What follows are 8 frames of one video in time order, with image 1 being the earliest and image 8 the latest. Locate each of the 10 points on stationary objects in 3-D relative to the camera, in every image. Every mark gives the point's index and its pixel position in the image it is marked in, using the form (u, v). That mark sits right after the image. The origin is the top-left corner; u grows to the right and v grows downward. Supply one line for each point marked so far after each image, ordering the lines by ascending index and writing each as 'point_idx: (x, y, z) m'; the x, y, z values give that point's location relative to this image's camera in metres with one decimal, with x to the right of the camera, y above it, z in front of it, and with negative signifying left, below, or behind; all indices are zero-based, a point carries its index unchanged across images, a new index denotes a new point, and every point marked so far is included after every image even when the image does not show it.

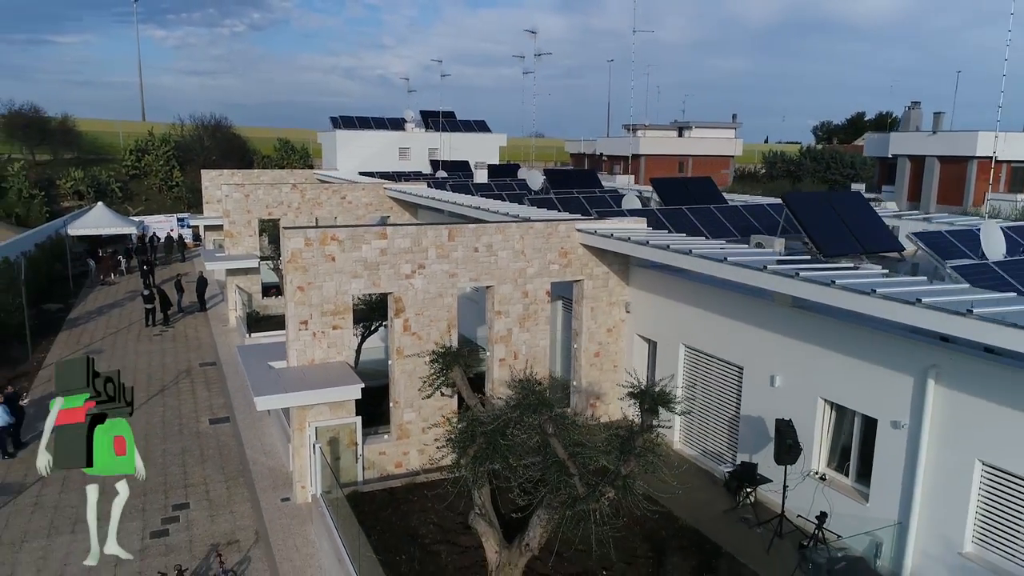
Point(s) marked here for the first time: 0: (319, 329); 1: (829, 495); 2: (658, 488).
0: (-2.7, -0.6, +10.6) m
1: (+3.7, -2.4, +8.7) m
2: (+2.0, -2.7, +10.1) m
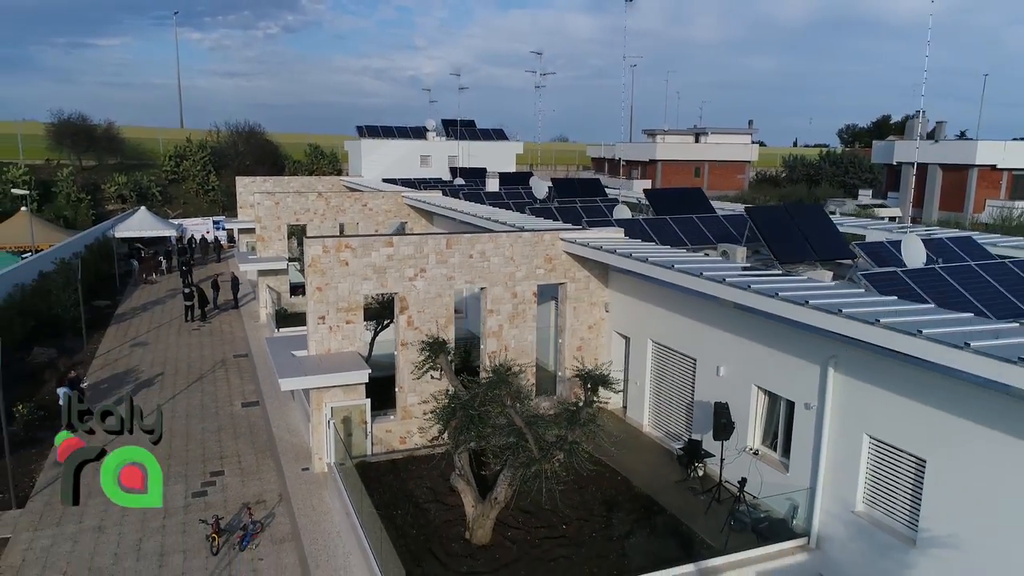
0: (-2.9, -0.6, +12.5) m
1: (+3.4, -2.5, +10.3) m
2: (+1.7, -2.8, +11.7) m
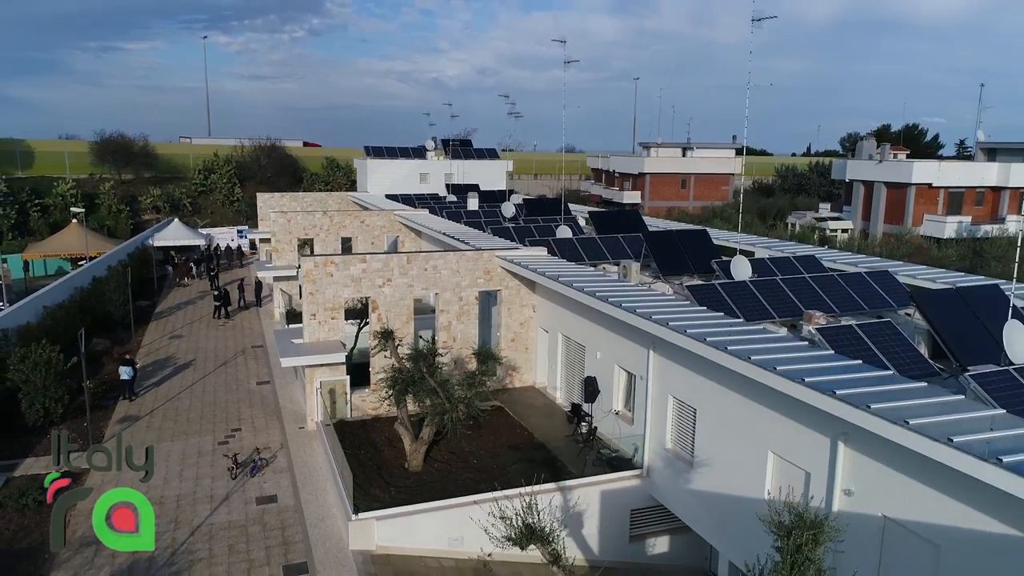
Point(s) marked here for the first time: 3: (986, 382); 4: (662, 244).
0: (-4.2, -0.7, +16.9) m
1: (+2.0, -2.6, +14.5) m
2: (+0.4, -2.9, +16.0) m
3: (+5.5, -1.1, +8.9) m
4: (+3.6, +1.1, +18.1) m
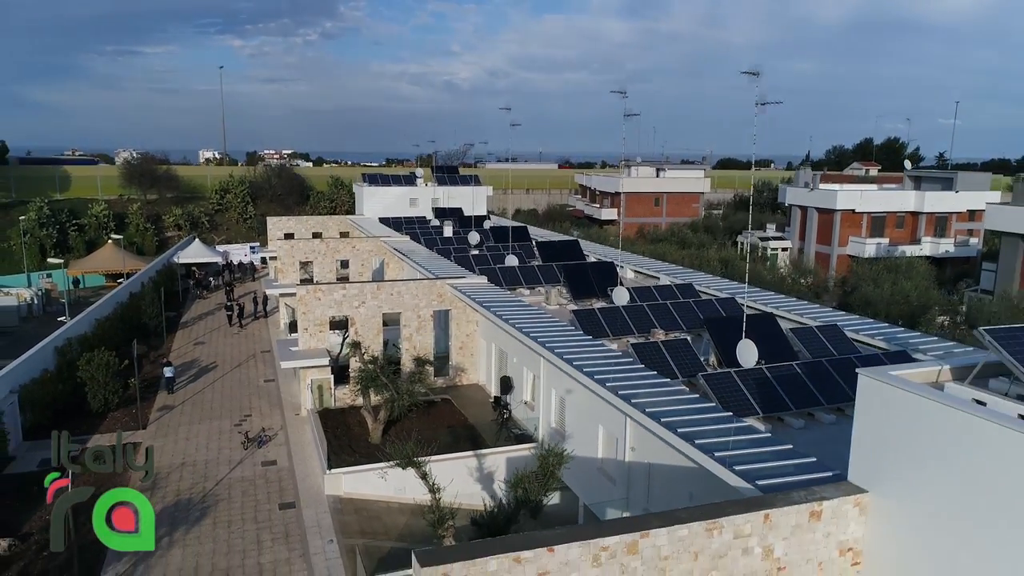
0: (-5.8, -1.3, +22.4) m
1: (+0.3, -3.2, +19.9) m
2: (-1.2, -3.5, +21.4) m
3: (+3.7, -1.7, +14.2) m
4: (+2.0, +0.4, +23.5) m
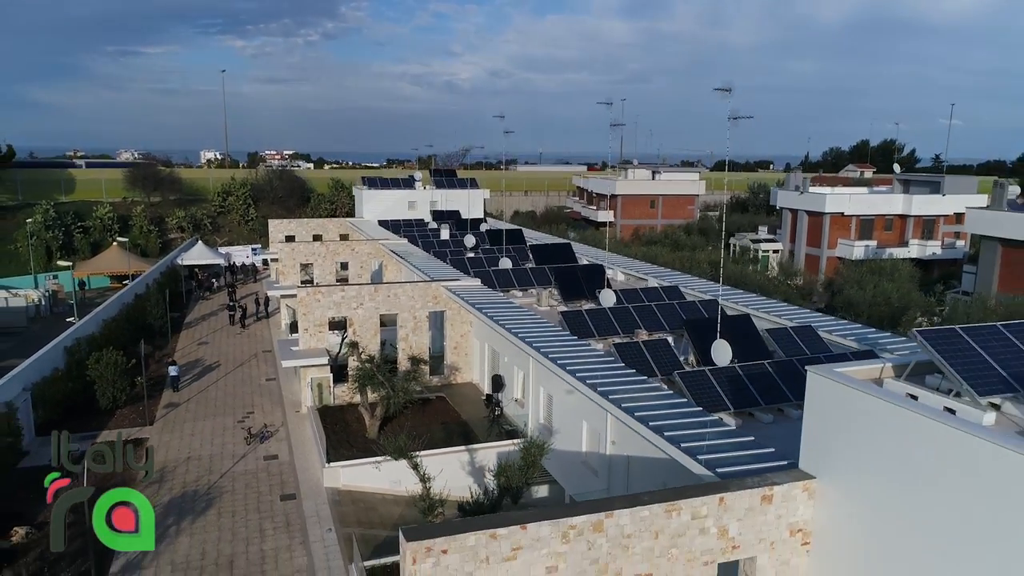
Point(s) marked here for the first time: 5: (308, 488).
0: (-6.0, -1.3, +23.3) m
1: (+0.1, -3.3, +20.8) m
2: (-1.5, -3.6, +22.3) m
3: (+3.4, -1.8, +15.1) m
4: (+1.7, +0.4, +24.4) m
5: (-5.0, -4.8, +18.6) m
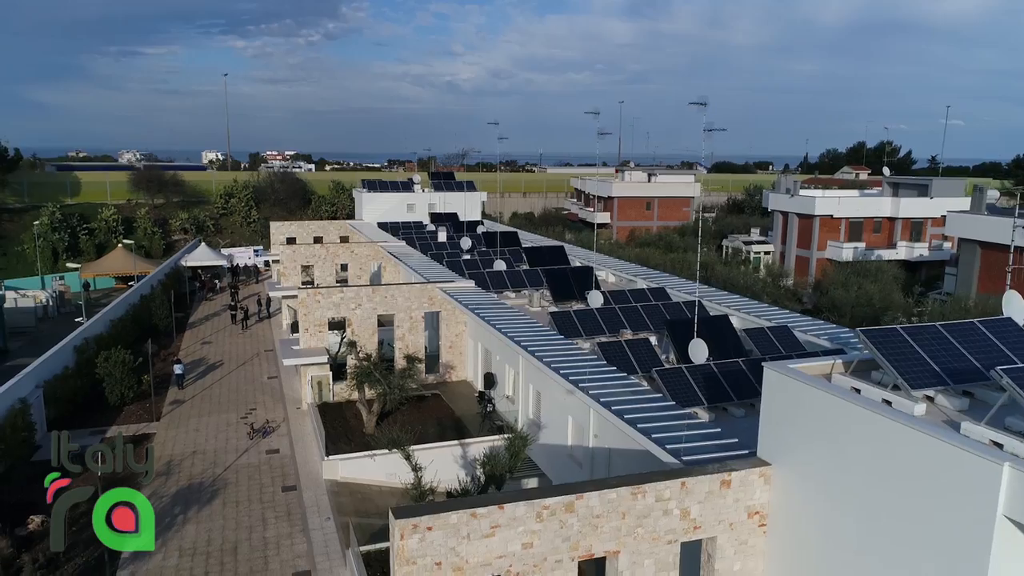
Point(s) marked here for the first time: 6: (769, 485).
0: (-6.3, -1.4, +24.2) m
1: (-0.2, -3.3, +21.8) m
2: (-1.7, -3.6, +23.3) m
3: (+3.2, -1.8, +16.1) m
4: (+1.5, +0.3, +25.4) m
5: (-5.2, -4.9, +19.5) m
6: (+3.7, -2.8, +11.0) m
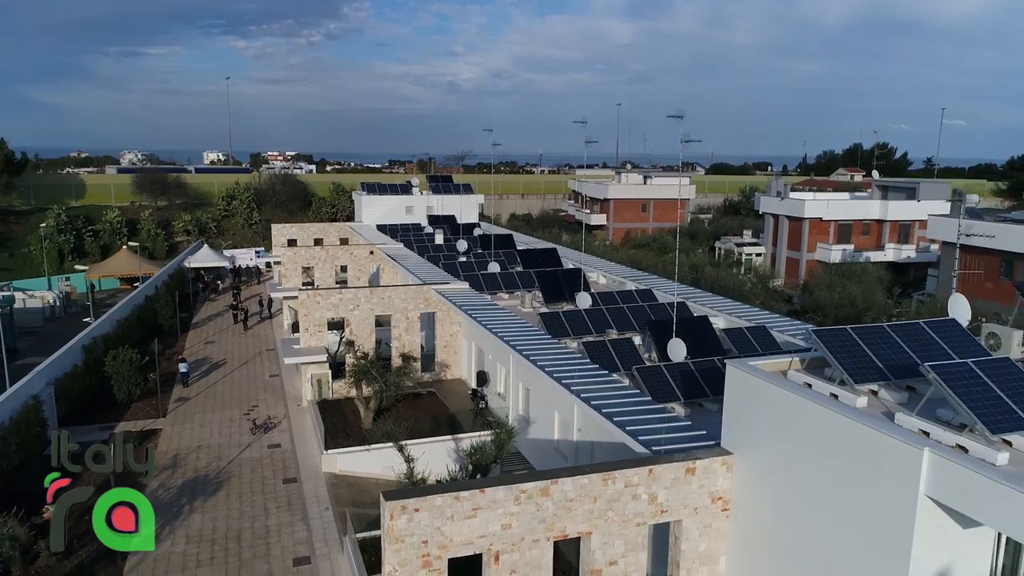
0: (-6.5, -1.4, +25.2) m
1: (-0.4, -3.4, +22.7) m
2: (-2.0, -3.7, +24.2) m
3: (+2.9, -1.9, +17.0) m
4: (+1.2, +0.3, +26.3) m
5: (-5.5, -4.9, +20.5) m
6: (+3.4, -2.9, +11.9) m
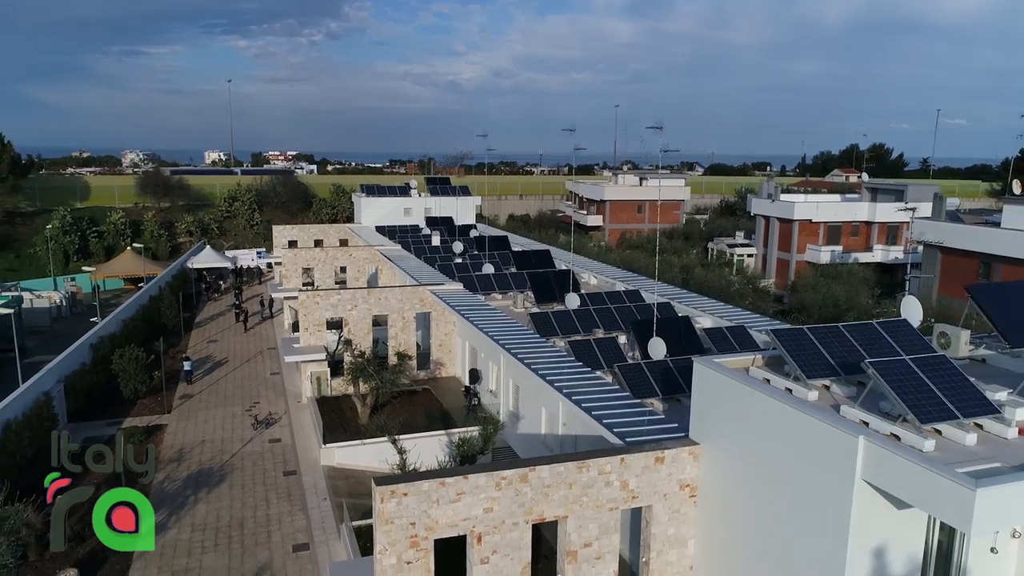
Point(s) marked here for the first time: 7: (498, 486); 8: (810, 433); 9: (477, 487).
0: (-6.8, -1.5, +26.2) m
1: (-0.7, -3.4, +23.7) m
2: (-2.3, -3.7, +25.2) m
3: (+2.6, -1.9, +18.0) m
4: (+1.0, +0.2, +27.3) m
5: (-5.7, -5.0, +21.4) m
6: (+3.1, -2.9, +12.9) m
7: (-0.2, -3.0, +11.6) m
8: (+4.0, -1.9, +10.3) m
9: (-0.5, -3.0, +11.5) m
